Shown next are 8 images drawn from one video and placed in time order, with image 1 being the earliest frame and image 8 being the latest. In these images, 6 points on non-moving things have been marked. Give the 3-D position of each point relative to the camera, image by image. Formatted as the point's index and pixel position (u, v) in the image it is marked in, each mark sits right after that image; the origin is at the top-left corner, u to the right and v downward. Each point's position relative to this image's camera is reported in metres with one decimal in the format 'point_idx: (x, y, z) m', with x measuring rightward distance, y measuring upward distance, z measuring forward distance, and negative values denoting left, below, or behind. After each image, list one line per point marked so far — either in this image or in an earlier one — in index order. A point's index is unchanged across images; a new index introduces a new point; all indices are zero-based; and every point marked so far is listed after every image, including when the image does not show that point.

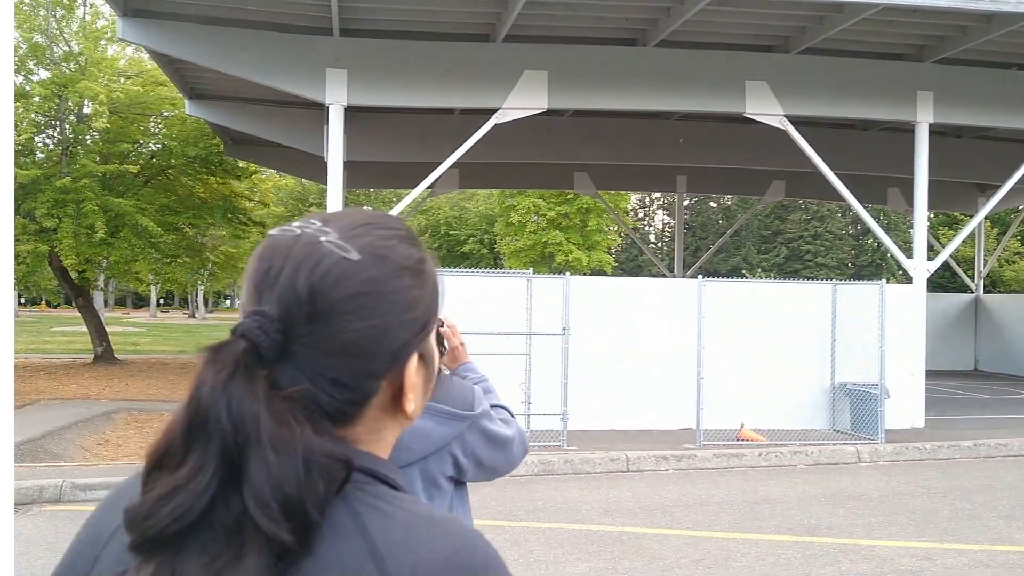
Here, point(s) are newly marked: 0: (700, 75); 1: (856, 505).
0: (+2.4, +2.7, +11.5) m
1: (+2.5, -1.6, +6.5) m
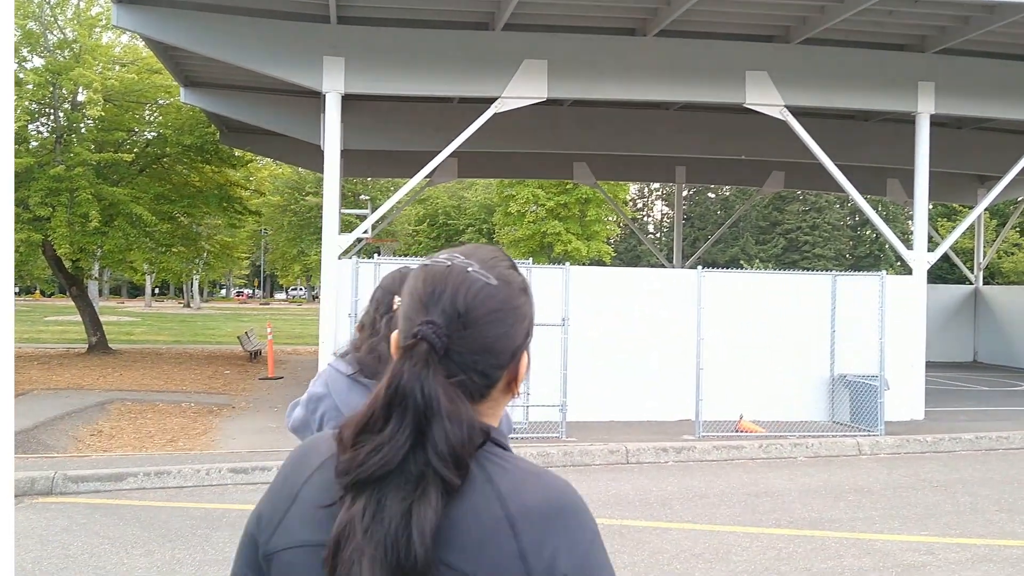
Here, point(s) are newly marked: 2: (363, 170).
0: (+2.4, +2.8, +11.4) m
1: (+2.5, -1.5, +6.5) m
2: (-3.0, +2.4, +18.4) m
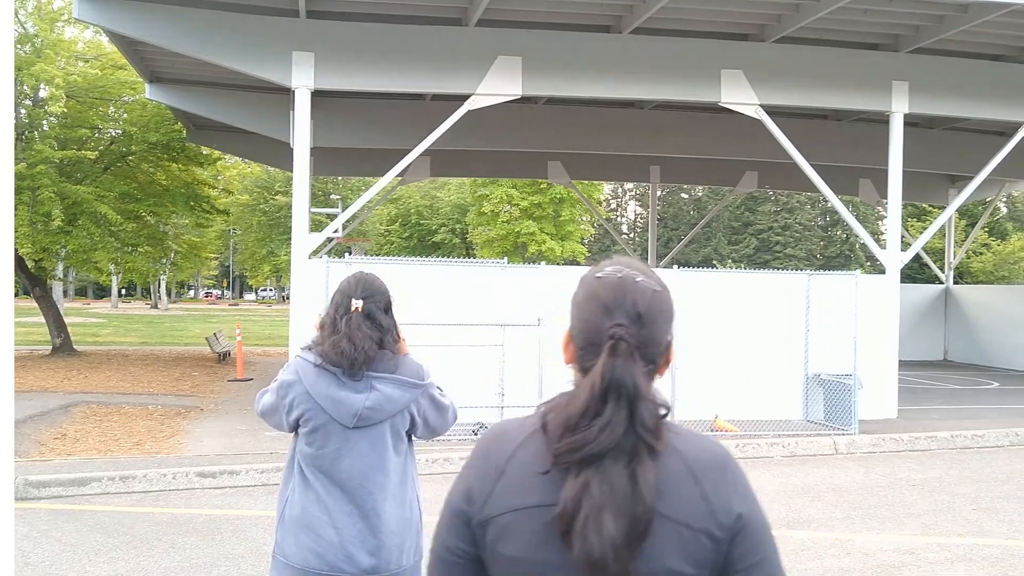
0: (+2.0, +2.8, +11.3) m
1: (+2.3, -1.5, +6.4) m
2: (-3.6, +2.4, +18.1) m
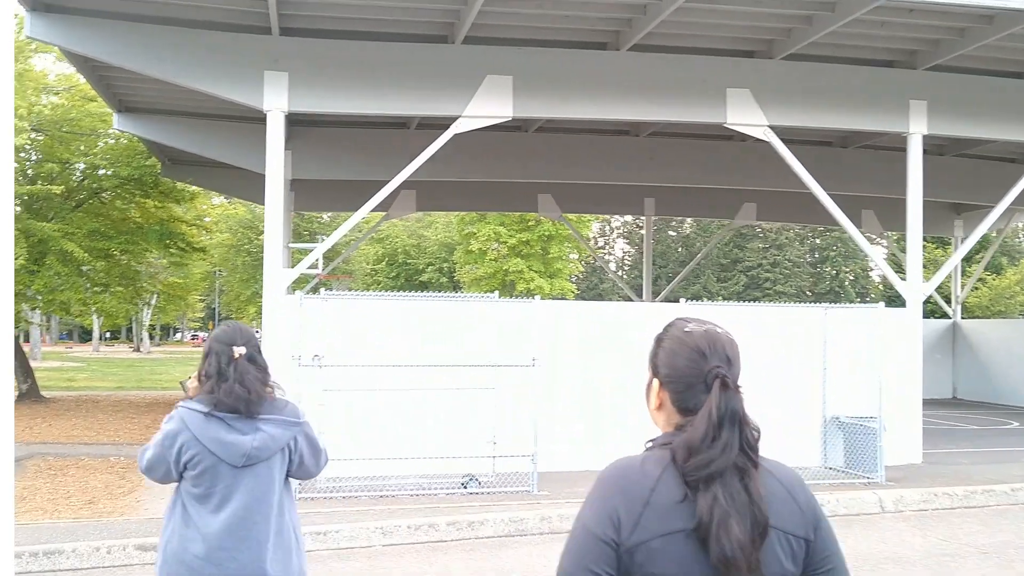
0: (+1.9, +2.4, +10.6) m
1: (+2.3, -1.7, +5.5) m
2: (-3.8, +1.6, +17.3) m
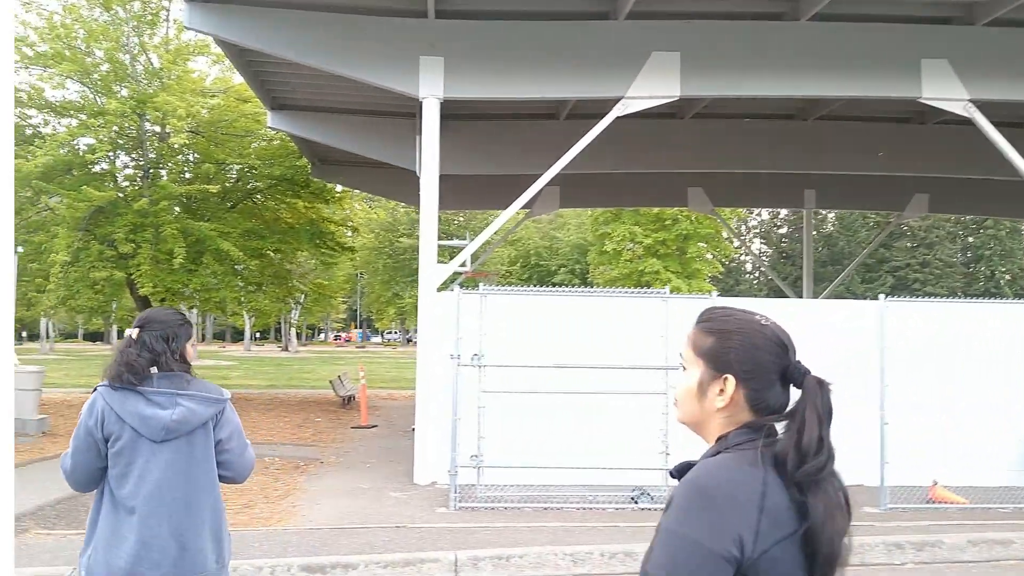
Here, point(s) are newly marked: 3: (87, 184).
0: (+3.7, +2.5, +9.4) m
1: (+3.4, -1.6, +4.3) m
2: (-0.9, +1.6, +16.9) m
3: (-7.0, +1.7, +14.9) m
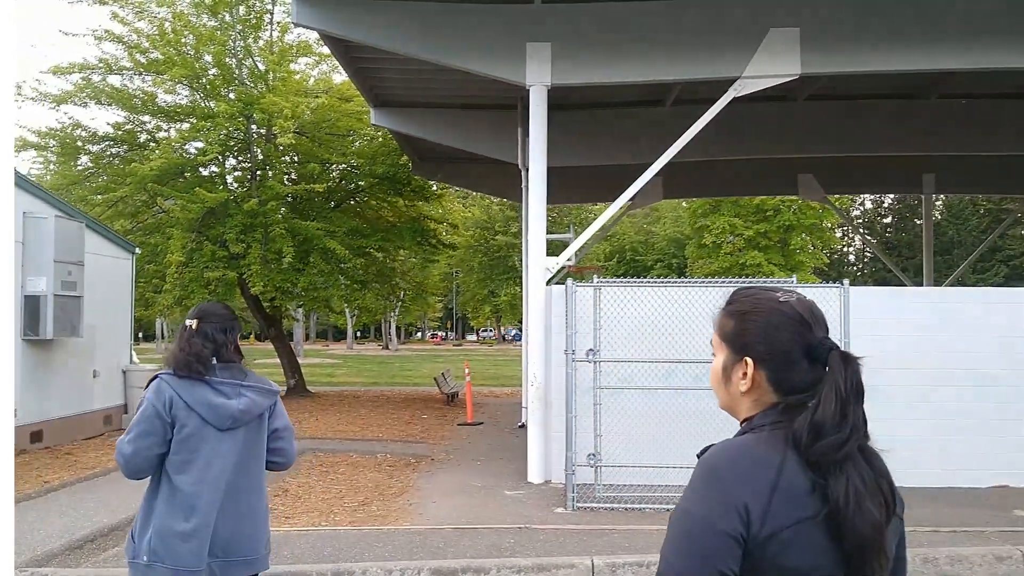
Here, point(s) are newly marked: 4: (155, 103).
0: (+4.8, +2.6, +8.7) m
1: (+4.0, -1.5, +3.7) m
2: (+1.0, +1.7, +16.6) m
3: (-5.3, +1.7, +15.3) m
4: (-6.2, +3.2, +15.7) m
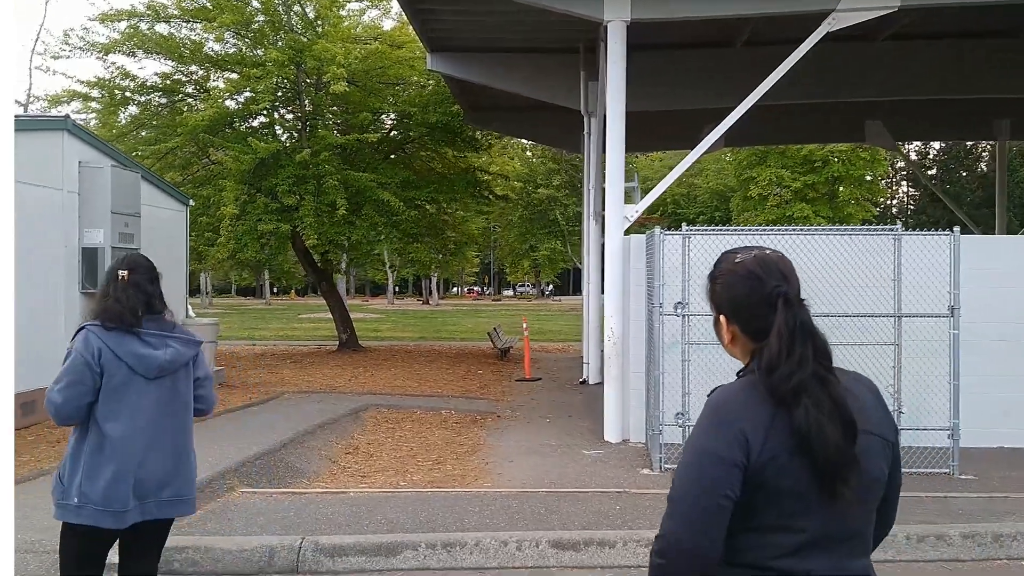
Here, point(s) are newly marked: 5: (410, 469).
0: (+5.5, +3.1, +7.9) m
1: (+4.5, -1.3, +3.2) m
2: (+2.0, +2.6, +16.0) m
3: (-4.3, +2.5, +14.9) m
4: (-5.2, +4.0, +15.3) m
5: (-0.9, -1.5, +7.7) m
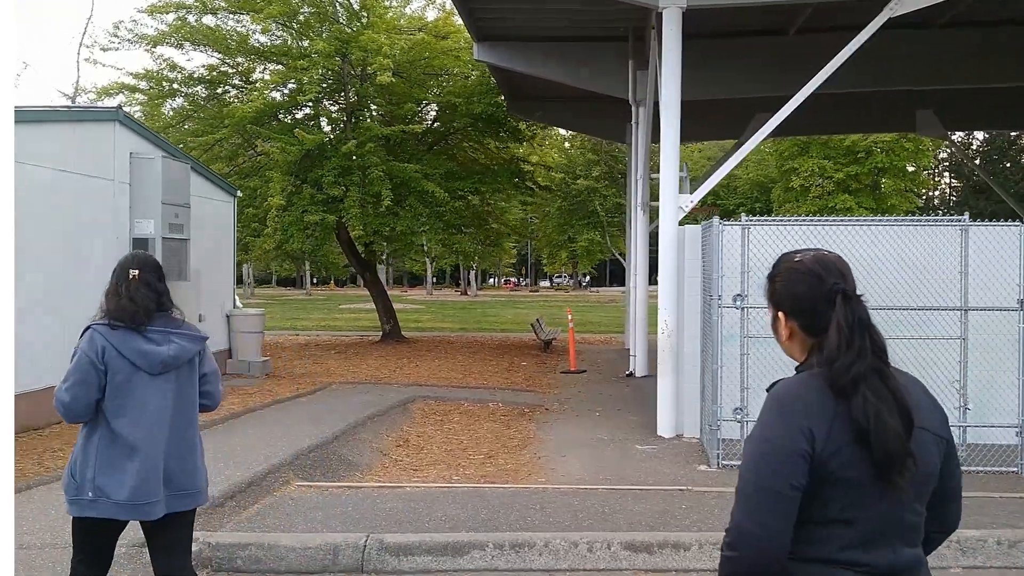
0: (+6.0, +3.1, +7.6) m
1: (+4.8, -1.3, +2.9) m
2: (+2.8, +2.7, +15.8) m
3: (-3.6, +2.6, +14.9) m
4: (-4.5, +4.2, +15.4) m
5: (-0.4, -1.5, +7.6) m
